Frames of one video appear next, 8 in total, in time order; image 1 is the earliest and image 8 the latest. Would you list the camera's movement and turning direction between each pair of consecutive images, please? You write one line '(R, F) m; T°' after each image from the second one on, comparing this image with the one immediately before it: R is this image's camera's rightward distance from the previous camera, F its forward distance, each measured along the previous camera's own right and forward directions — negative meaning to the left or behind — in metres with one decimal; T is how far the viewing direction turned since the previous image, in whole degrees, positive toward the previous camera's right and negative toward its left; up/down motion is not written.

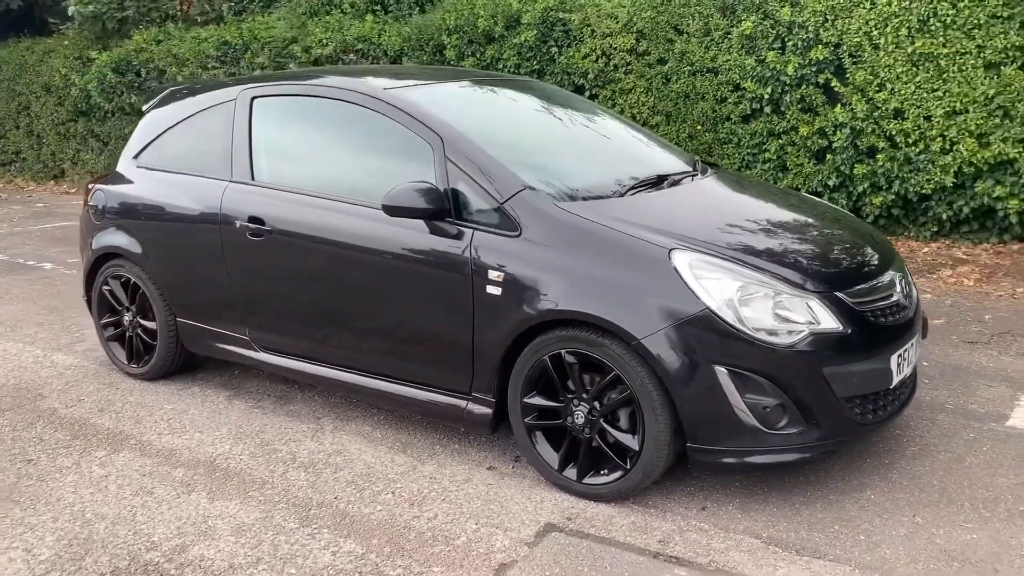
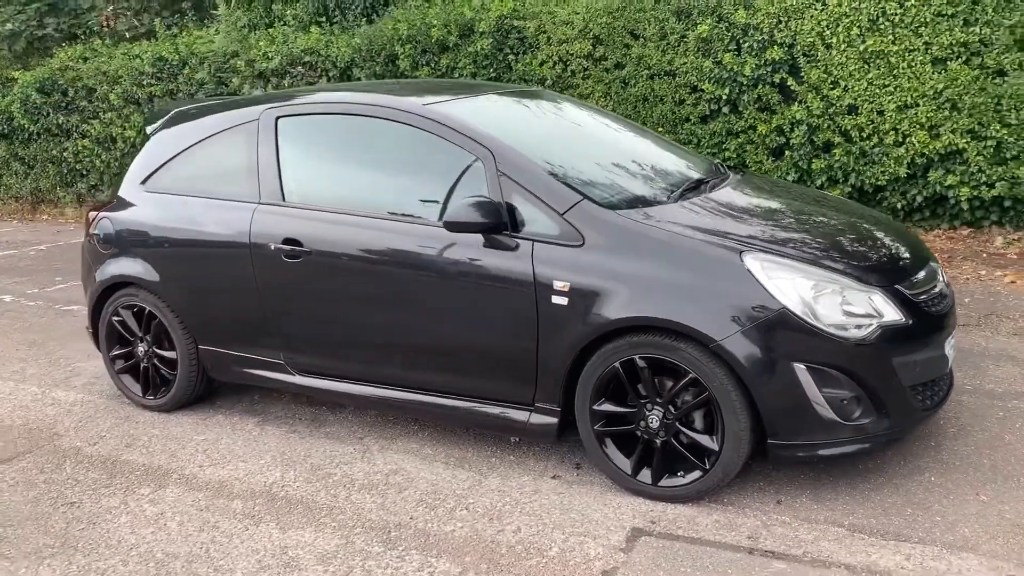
(-0.5, 0.0) m; +5°
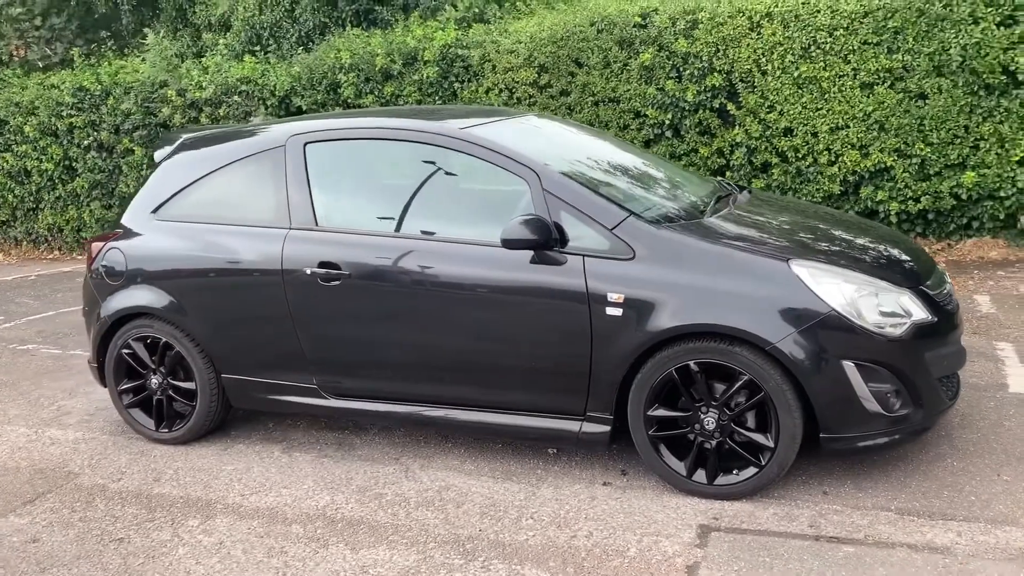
(-0.6, -0.1) m; +7°
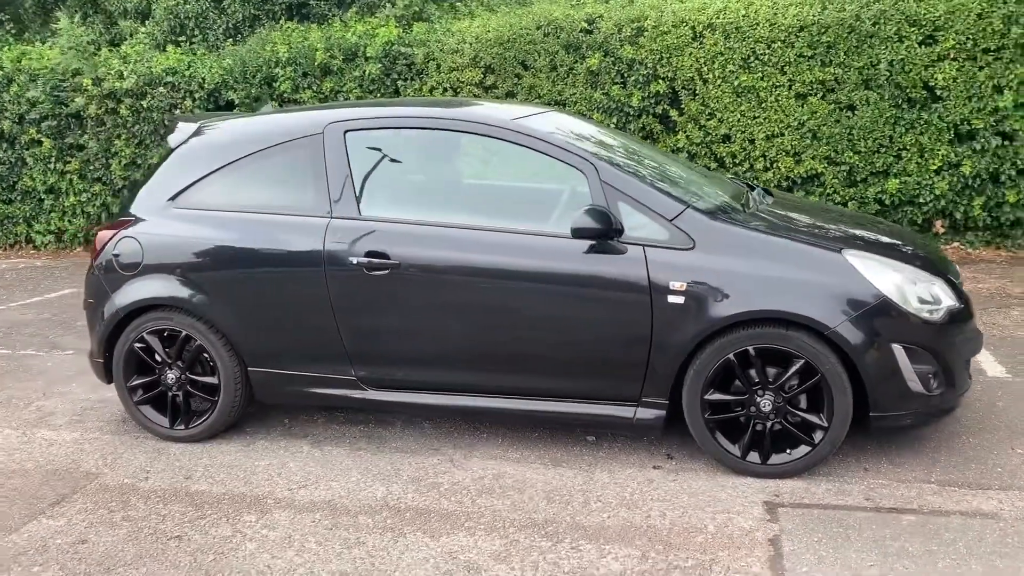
(-0.8, 0.0) m; +8°
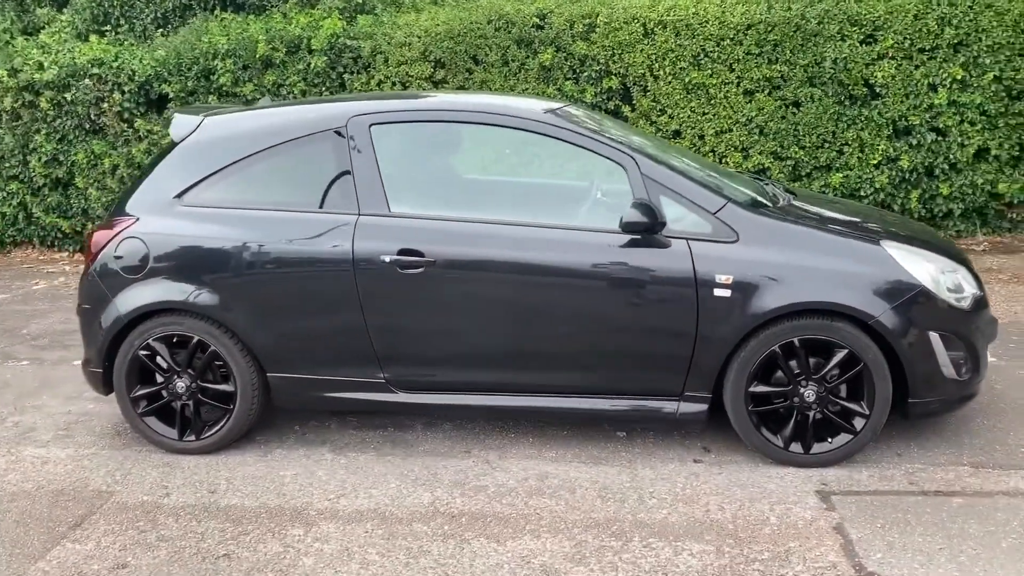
(-0.6, +0.1) m; +6°
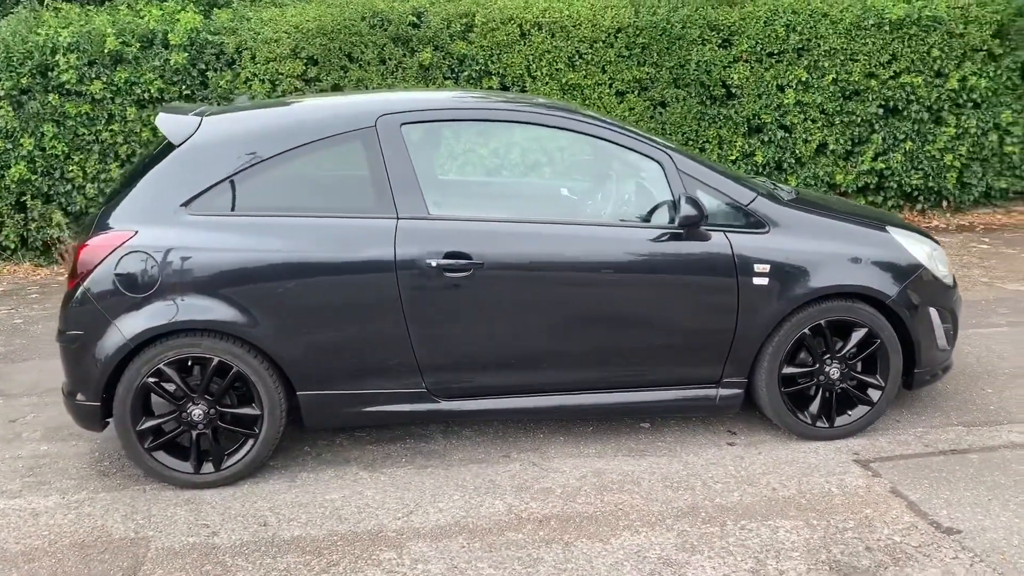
(-1.1, +0.2) m; +14°
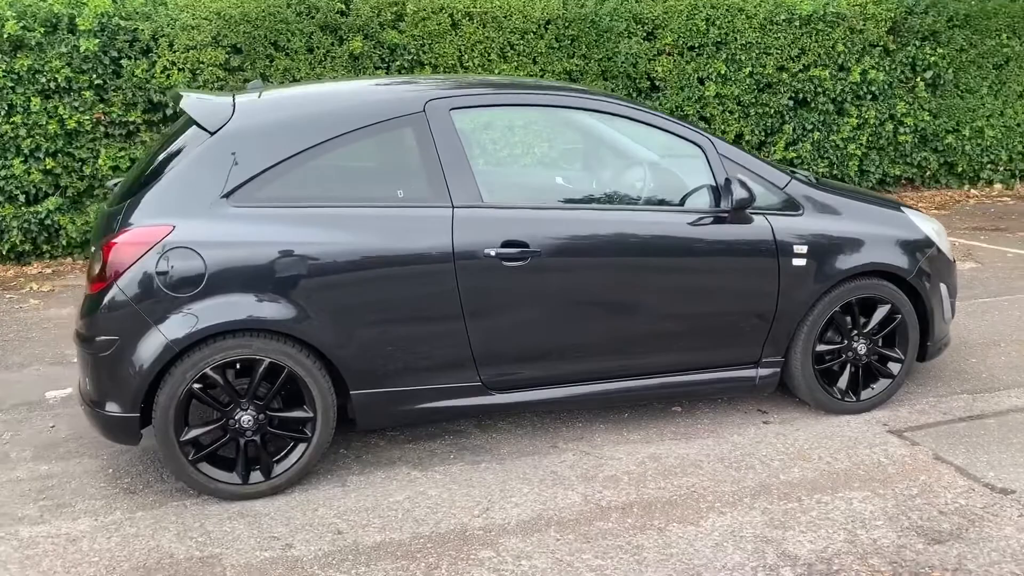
(-0.8, +0.1) m; +9°
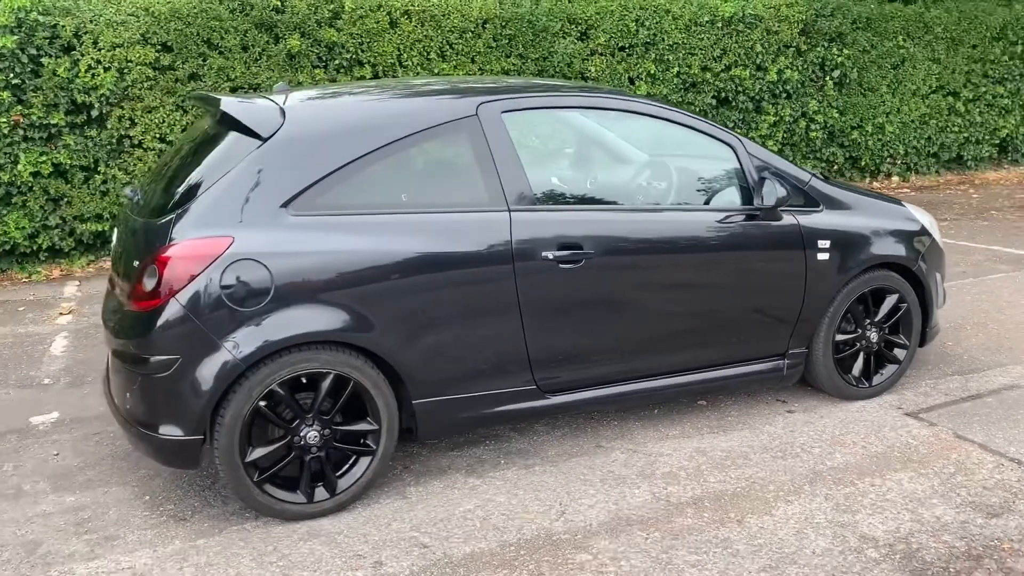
(-0.7, +0.1) m; +8°
